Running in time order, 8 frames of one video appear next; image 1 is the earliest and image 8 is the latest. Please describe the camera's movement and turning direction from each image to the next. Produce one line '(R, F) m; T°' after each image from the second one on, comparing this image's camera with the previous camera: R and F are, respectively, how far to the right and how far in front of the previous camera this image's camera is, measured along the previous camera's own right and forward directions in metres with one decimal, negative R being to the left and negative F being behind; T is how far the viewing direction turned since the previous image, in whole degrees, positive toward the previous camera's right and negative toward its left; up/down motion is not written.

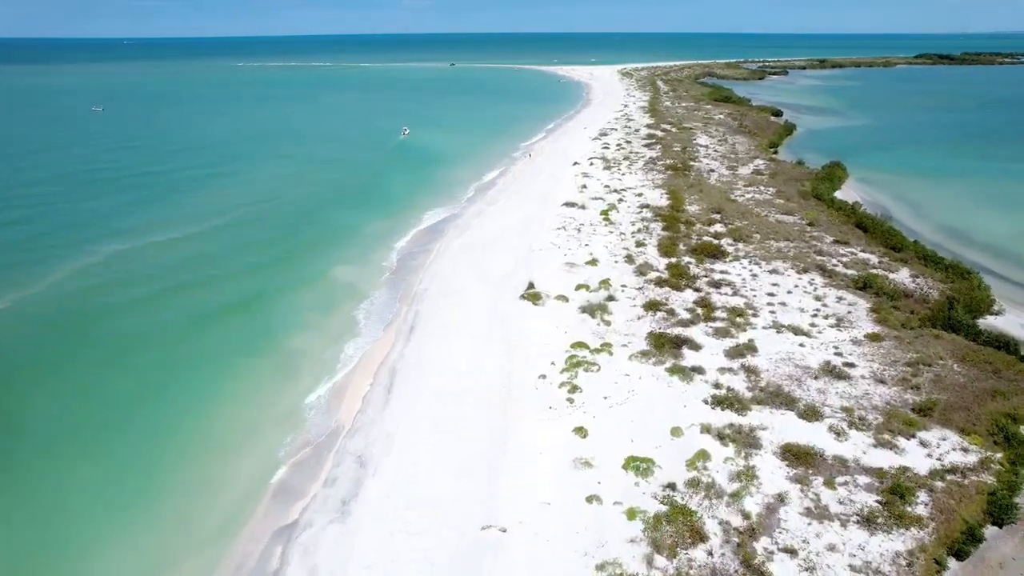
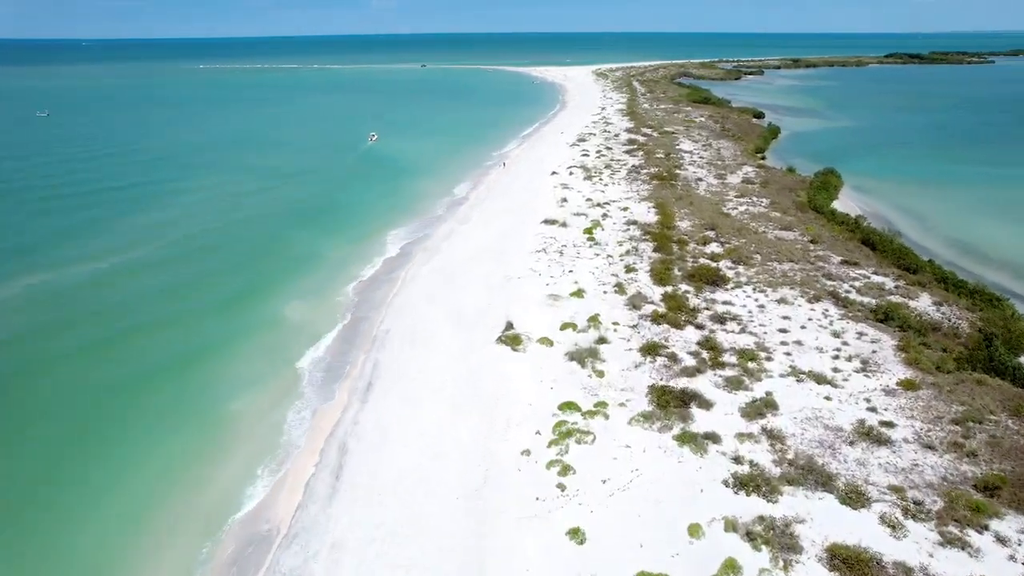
(+0.1, +2.9) m; +2°
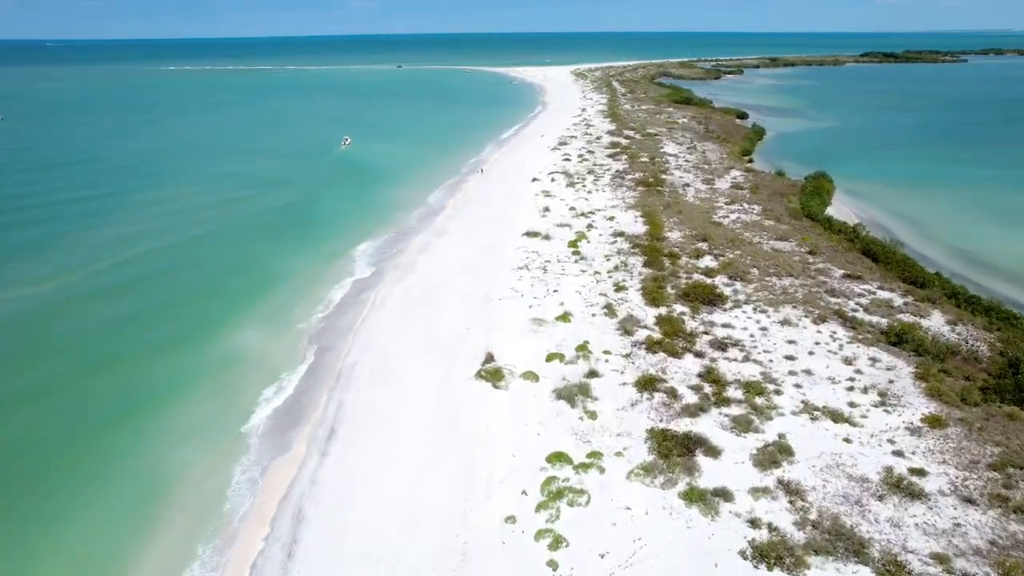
(0.0, +1.9) m; +2°
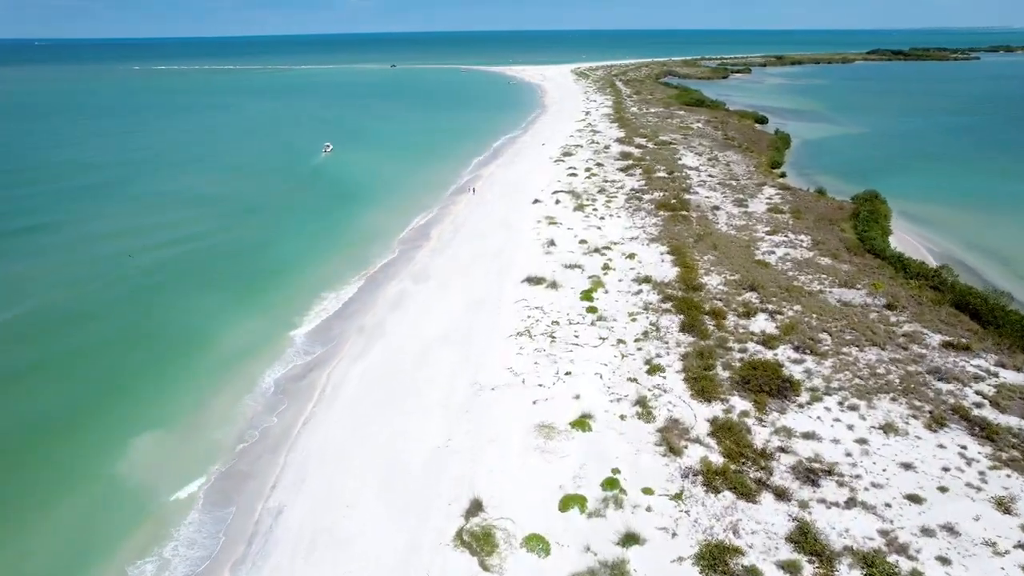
(+0.1, +5.5) m; 0°
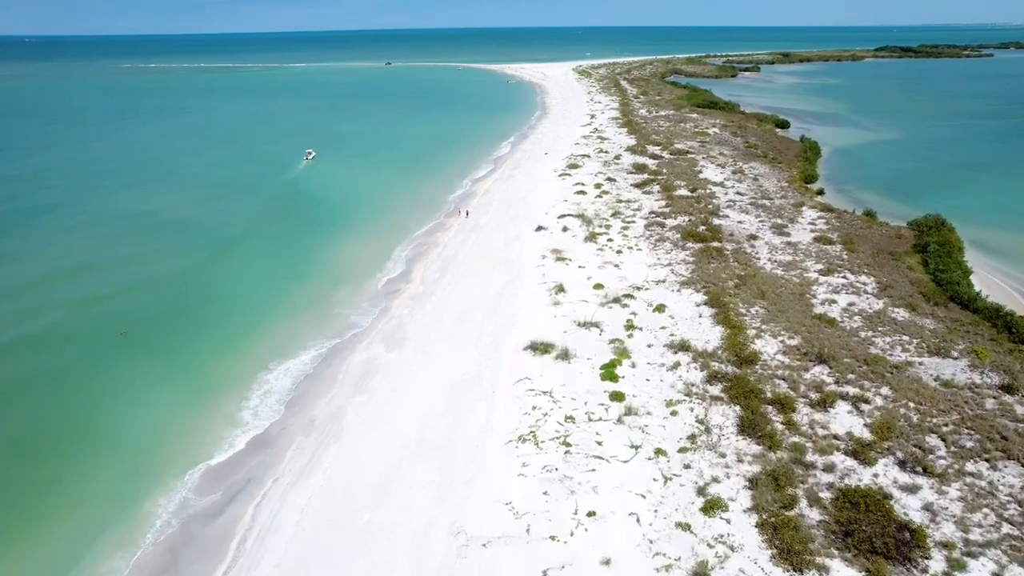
(0.0, +4.7) m; 0°
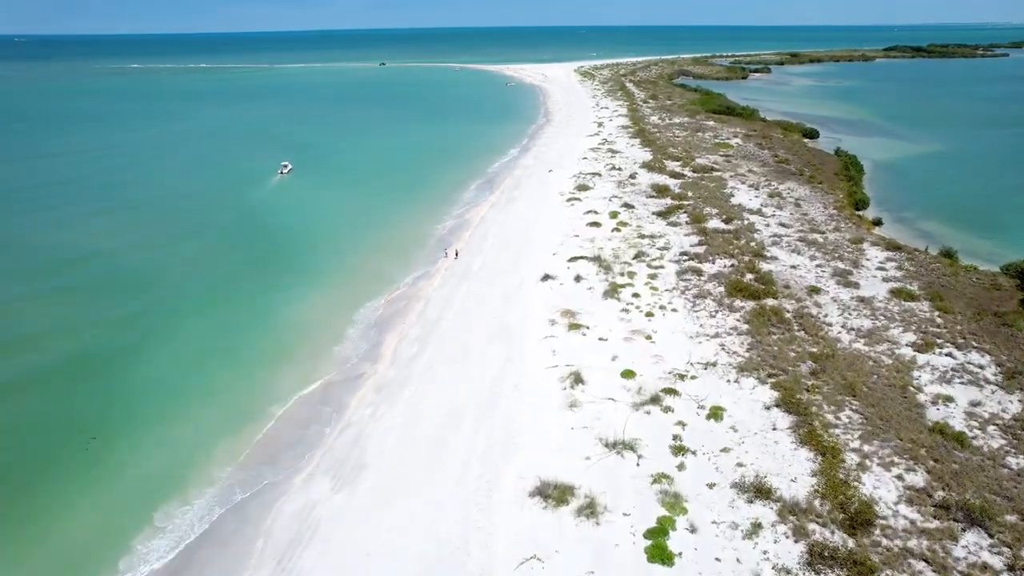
(0.0, +5.3) m; 0°
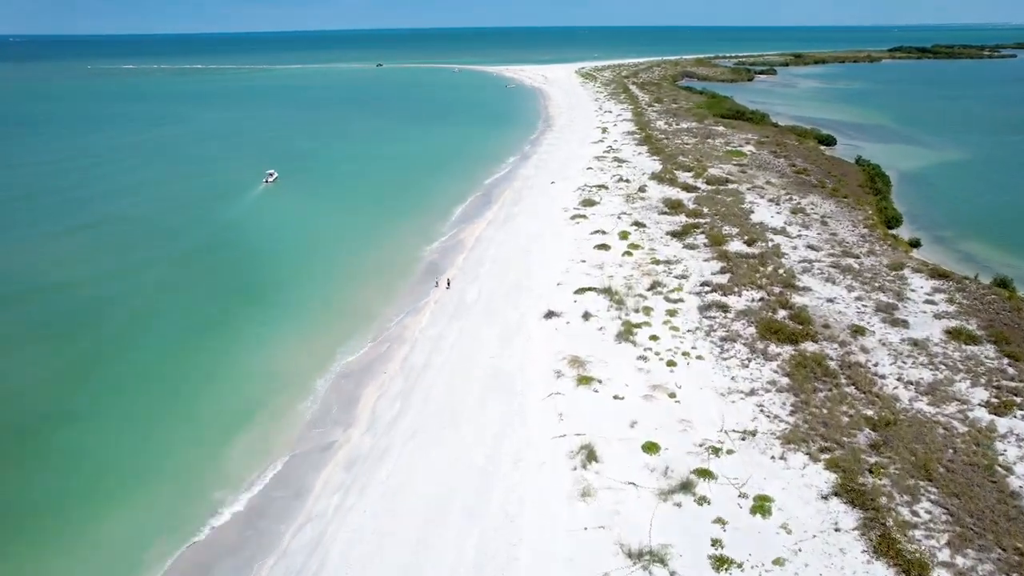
(0.0, +2.7) m; 0°
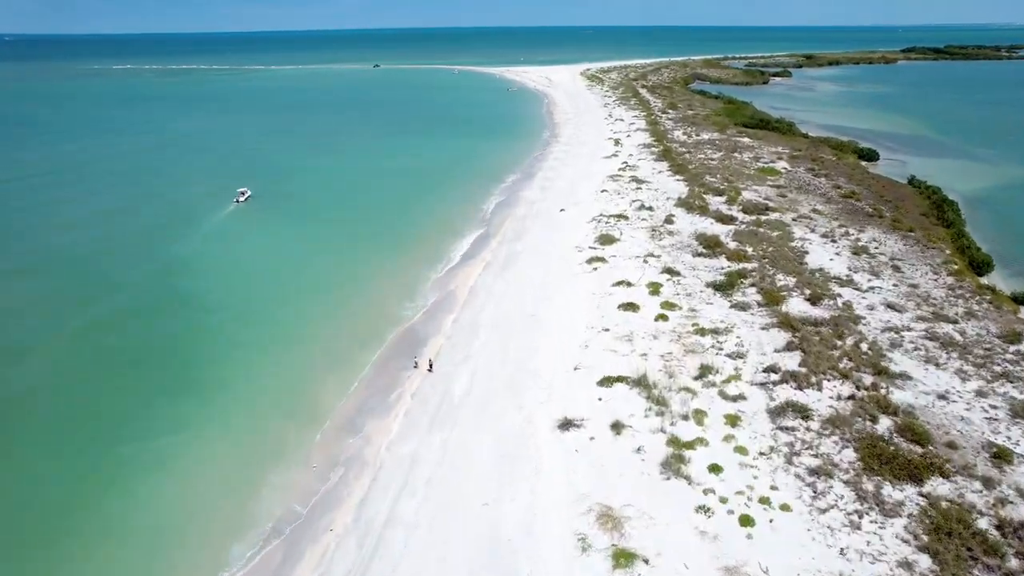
(0.0, +5.1) m; 0°
